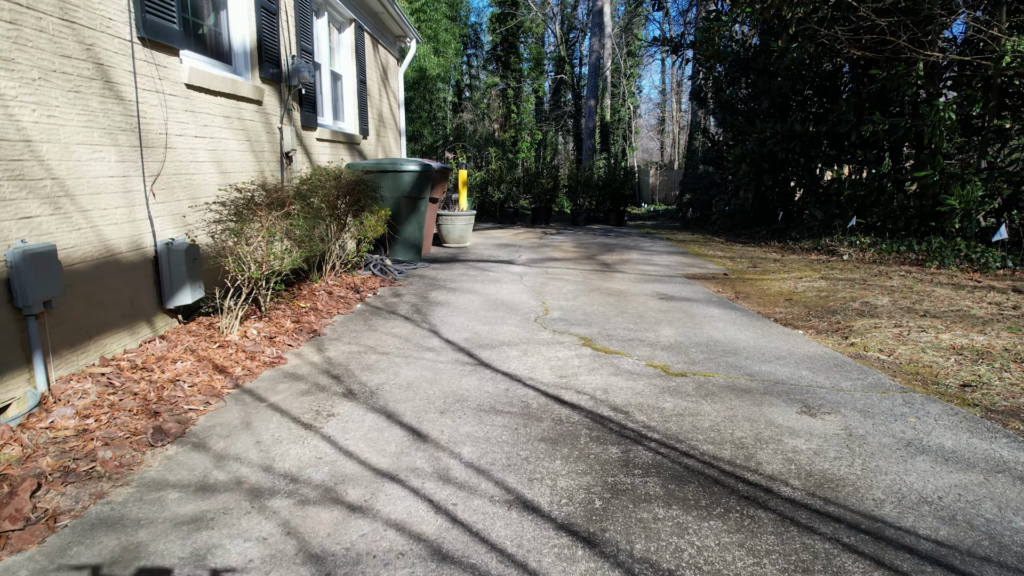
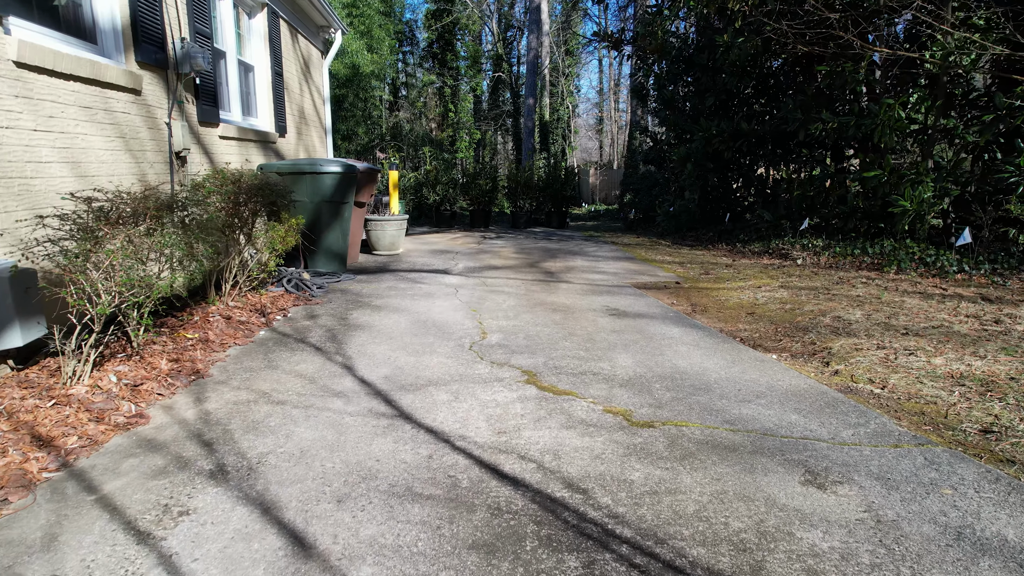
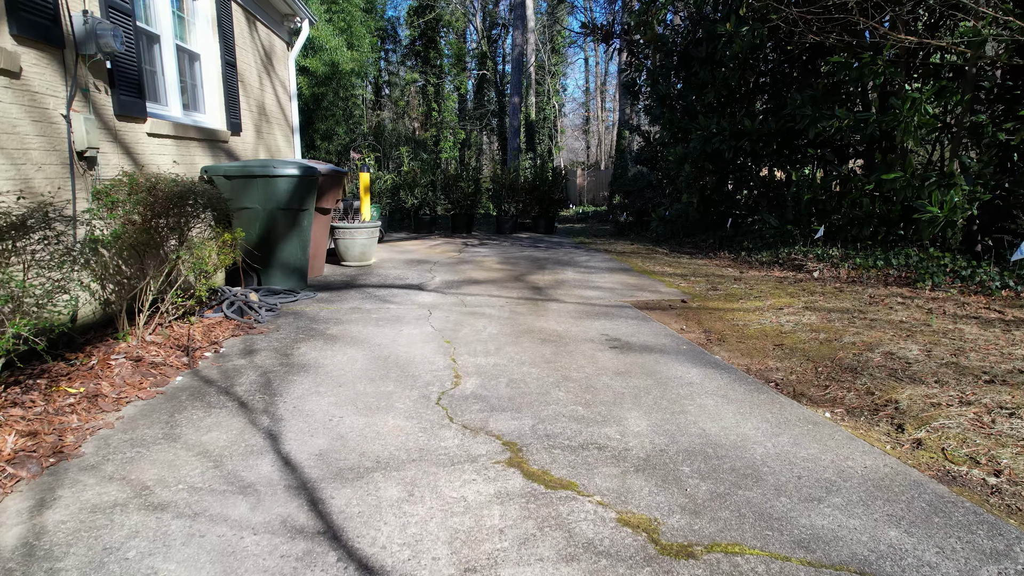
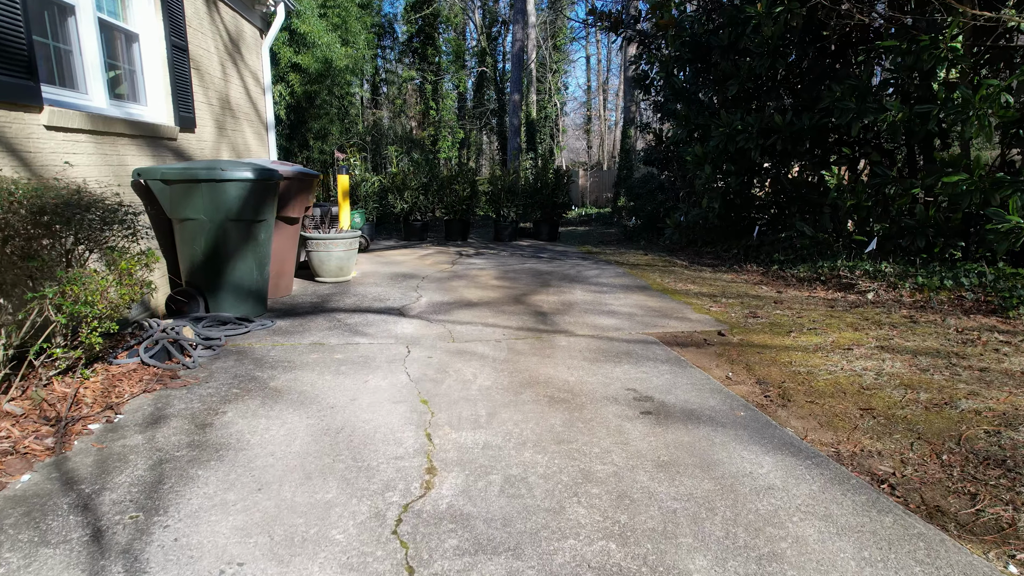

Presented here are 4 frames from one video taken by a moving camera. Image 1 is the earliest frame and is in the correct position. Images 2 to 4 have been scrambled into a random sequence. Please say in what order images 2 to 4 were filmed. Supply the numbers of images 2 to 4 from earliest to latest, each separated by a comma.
2, 3, 4
